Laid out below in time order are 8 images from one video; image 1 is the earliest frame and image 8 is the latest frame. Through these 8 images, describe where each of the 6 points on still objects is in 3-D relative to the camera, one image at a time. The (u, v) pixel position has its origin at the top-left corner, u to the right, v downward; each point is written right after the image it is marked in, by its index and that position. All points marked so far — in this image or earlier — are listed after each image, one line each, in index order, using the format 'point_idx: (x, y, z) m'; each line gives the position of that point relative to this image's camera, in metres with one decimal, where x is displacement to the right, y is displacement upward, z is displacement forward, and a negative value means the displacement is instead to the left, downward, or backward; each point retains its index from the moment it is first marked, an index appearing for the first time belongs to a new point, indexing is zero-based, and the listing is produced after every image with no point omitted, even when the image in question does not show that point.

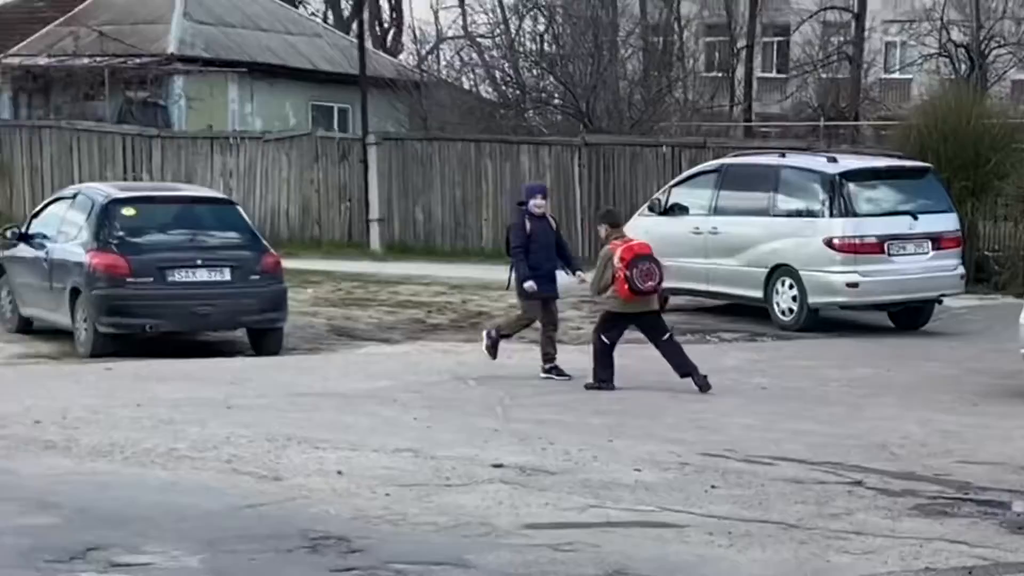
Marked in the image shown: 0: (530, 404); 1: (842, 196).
0: (+0.1, -0.5, +10.0) m
1: (+2.1, +0.6, +13.8) m
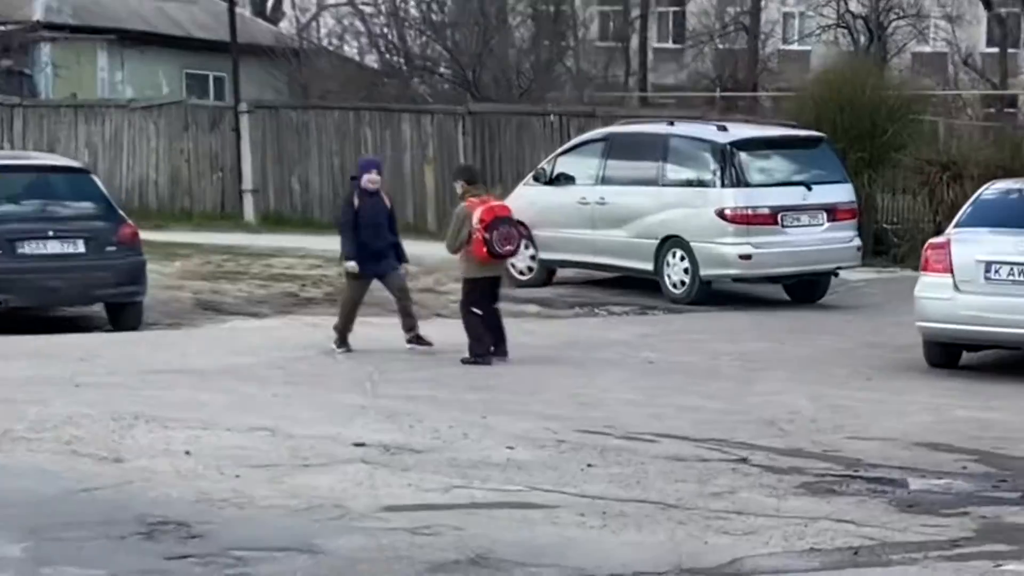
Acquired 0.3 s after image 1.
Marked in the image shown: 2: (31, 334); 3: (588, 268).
0: (-0.5, -0.4, +9.5) m
1: (+1.4, +0.8, +13.4) m
2: (-3.0, -0.2, +13.1) m
3: (+0.5, +0.1, +14.8) m
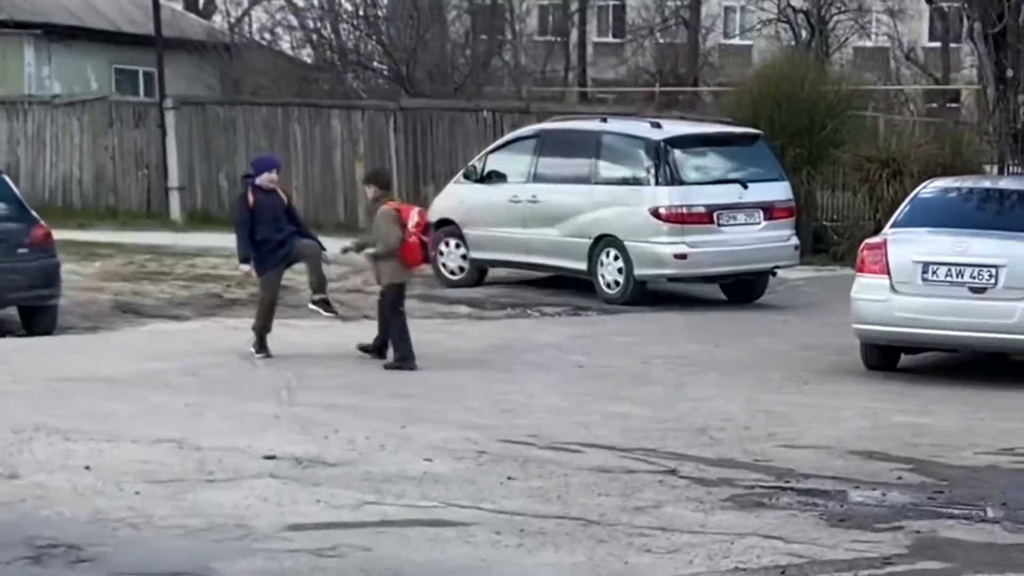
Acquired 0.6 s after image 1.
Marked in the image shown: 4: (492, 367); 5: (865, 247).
0: (-0.8, -0.4, +9.2) m
1: (+1.0, +0.8, +13.1) m
2: (-3.4, -0.2, +12.7) m
3: (+0.1, +0.1, +14.5) m
4: (-0.1, -0.4, +10.1) m
5: (+1.7, +0.2, +10.1) m
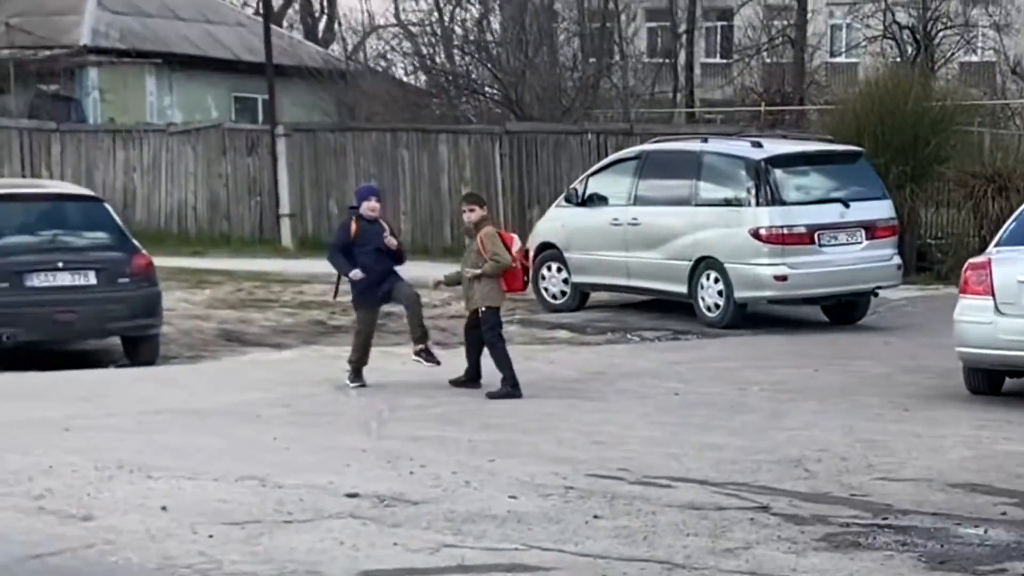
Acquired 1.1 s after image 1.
0: (-0.4, -0.6, +9.0) m
1: (+1.6, +0.6, +12.9) m
2: (-2.8, -0.4, +12.7) m
3: (+0.7, 0.0, +14.3) m
4: (+0.3, -0.5, +9.9) m
5: (+2.1, +0.1, +9.8) m
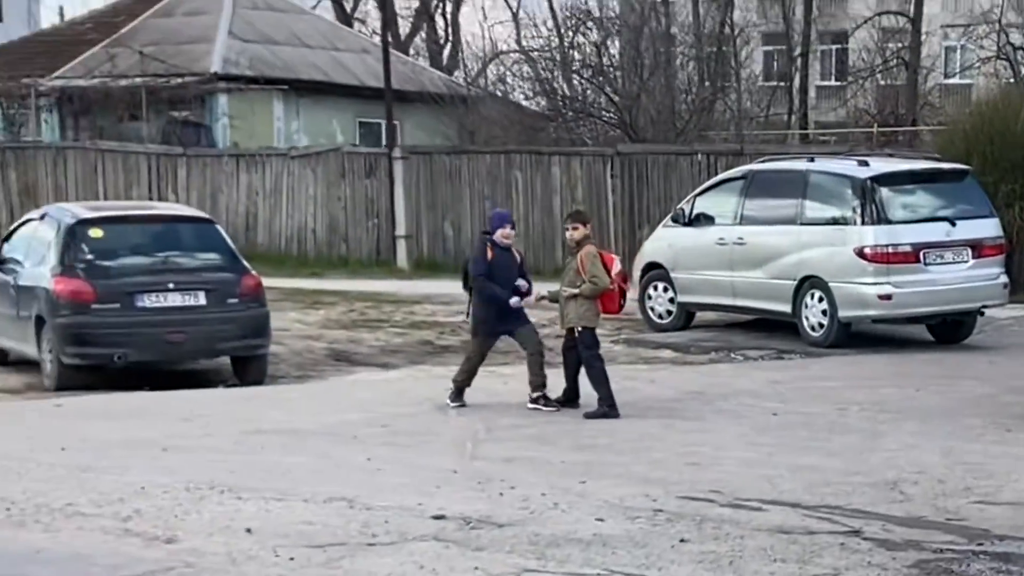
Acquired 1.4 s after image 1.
0: (0.0, -0.6, +9.0) m
1: (+2.2, +0.5, +12.7) m
2: (-2.2, -0.6, +12.8) m
3: (+1.4, -0.1, +14.2) m
4: (+0.8, -0.6, +9.8) m
5: (+2.6, 0.0, +9.7) m
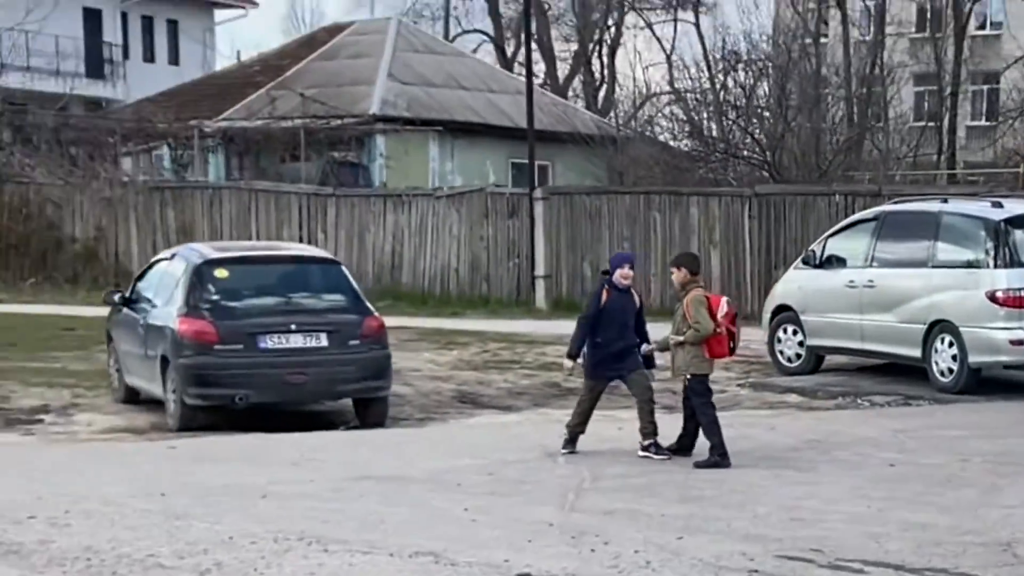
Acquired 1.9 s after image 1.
0: (+0.4, -0.8, +8.8) m
1: (+2.9, +0.3, +12.4) m
2: (-1.5, -0.8, +12.8) m
3: (+2.3, -0.4, +13.9) m
4: (+1.3, -0.8, +9.5) m
5: (+3.0, -0.2, +9.3) m
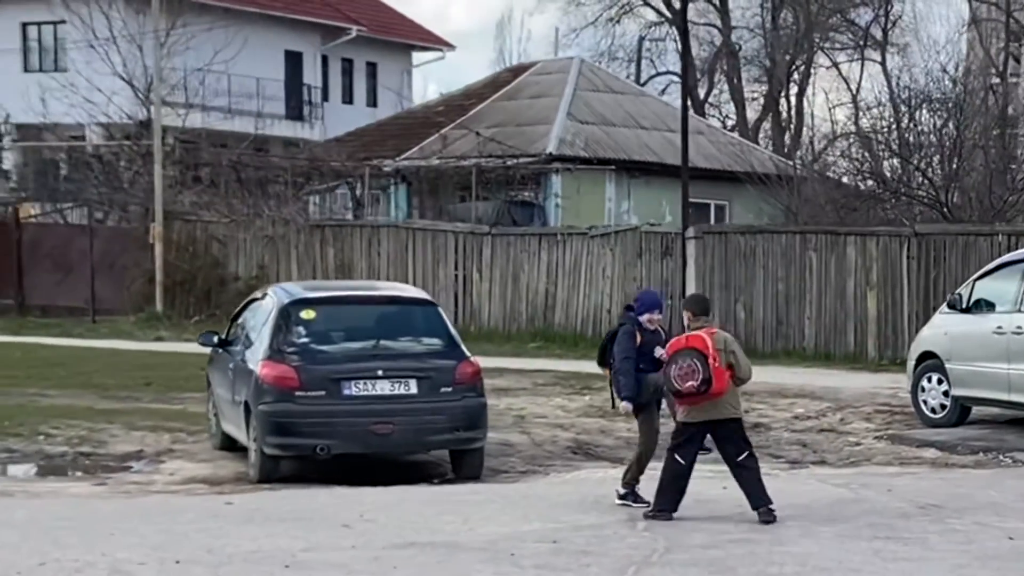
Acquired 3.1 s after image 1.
0: (+0.6, -1.0, +7.8) m
1: (+3.4, 0.0, +11.2) m
2: (-0.9, -1.0, +12.0) m
3: (+3.0, -0.7, +12.8) m
4: (+1.6, -1.0, +8.5) m
5: (+3.3, -0.4, +8.1) m
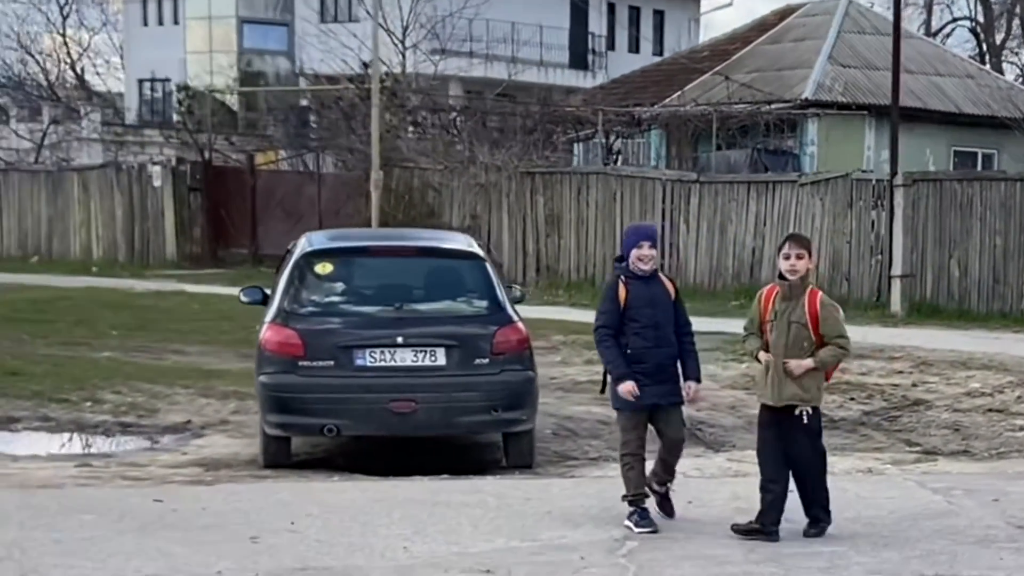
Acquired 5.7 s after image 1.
0: (+0.3, -0.9, +5.9) m
1: (+3.6, +0.2, +8.8) m
2: (-0.6, -0.8, +10.2) m
3: (+3.3, -0.5, +10.4) m
4: (+1.4, -0.9, +6.4) m
5: (+3.0, -0.3, +5.7) m
